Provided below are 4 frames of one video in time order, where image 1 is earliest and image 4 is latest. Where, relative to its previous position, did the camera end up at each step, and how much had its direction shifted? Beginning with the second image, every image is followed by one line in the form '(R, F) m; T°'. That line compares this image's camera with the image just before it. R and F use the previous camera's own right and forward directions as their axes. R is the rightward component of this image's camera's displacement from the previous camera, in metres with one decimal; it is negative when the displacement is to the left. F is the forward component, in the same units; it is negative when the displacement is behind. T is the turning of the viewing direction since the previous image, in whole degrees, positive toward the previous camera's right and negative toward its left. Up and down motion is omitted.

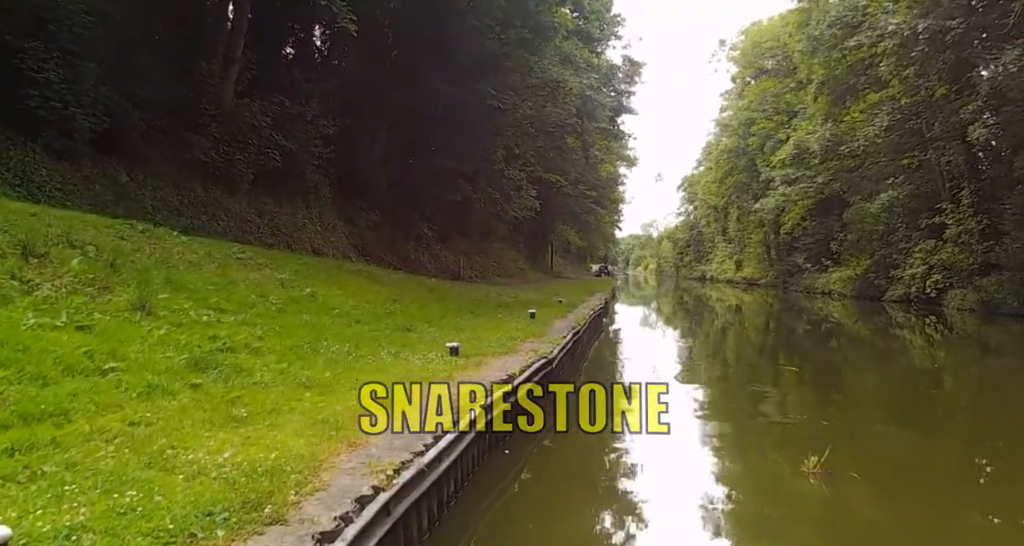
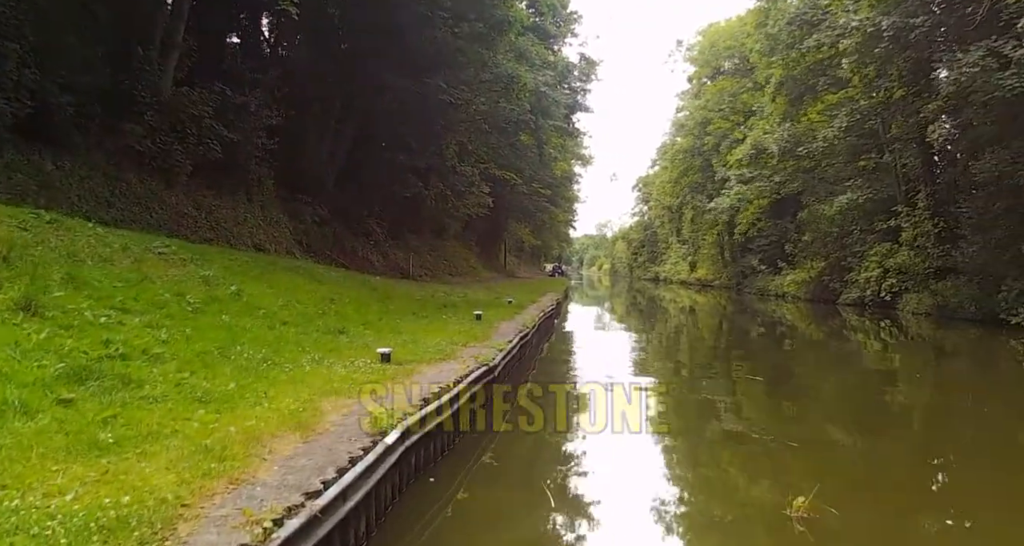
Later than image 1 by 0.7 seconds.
(+0.1, +0.6) m; +4°
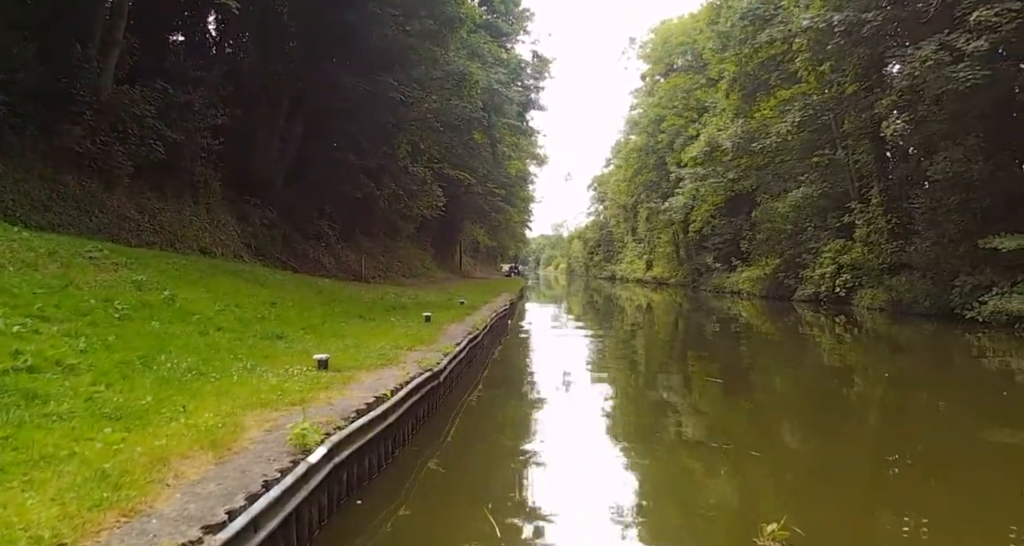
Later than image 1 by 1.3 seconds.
(+0.1, +0.2) m; +3°
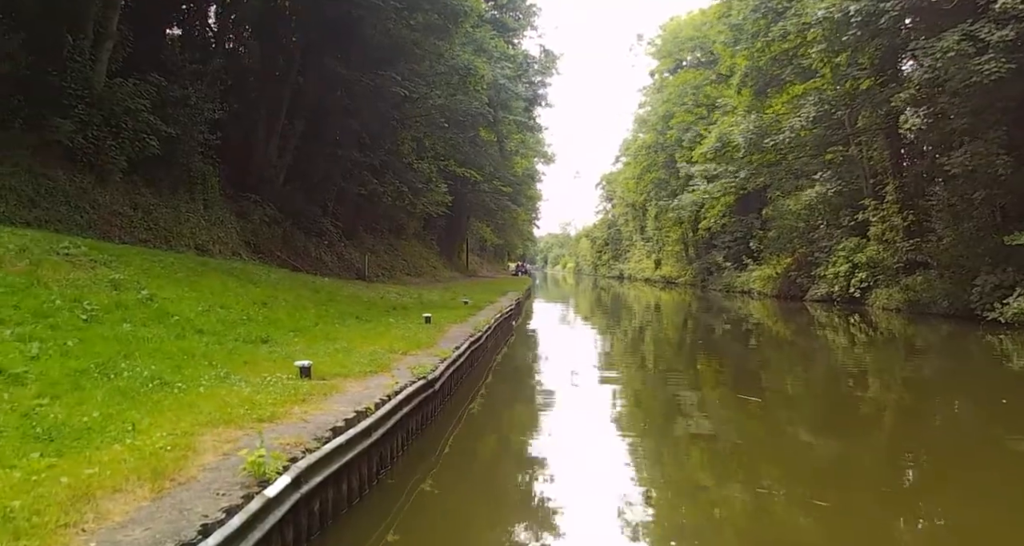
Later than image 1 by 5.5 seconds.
(0.0, +0.5) m; -1°
